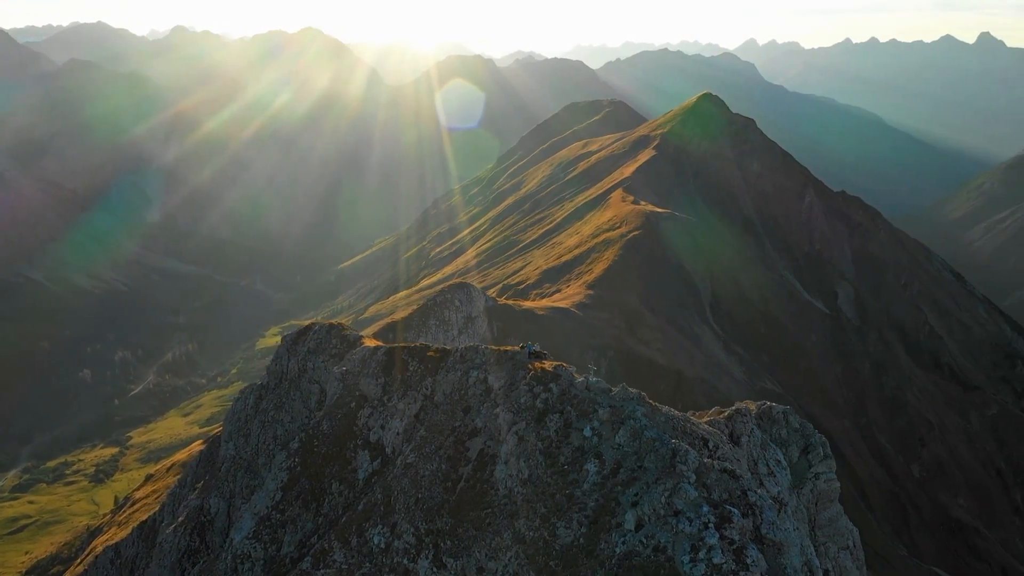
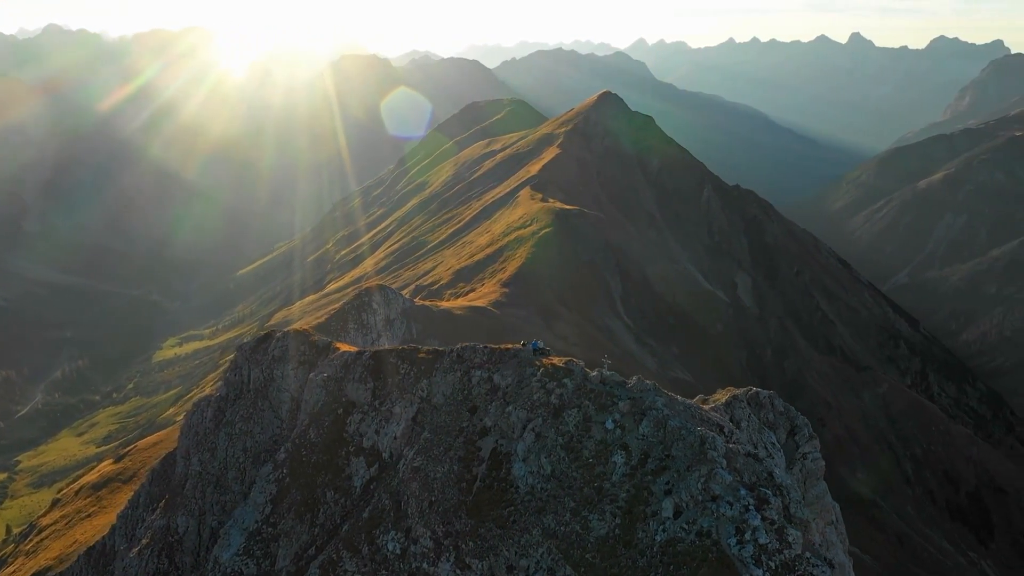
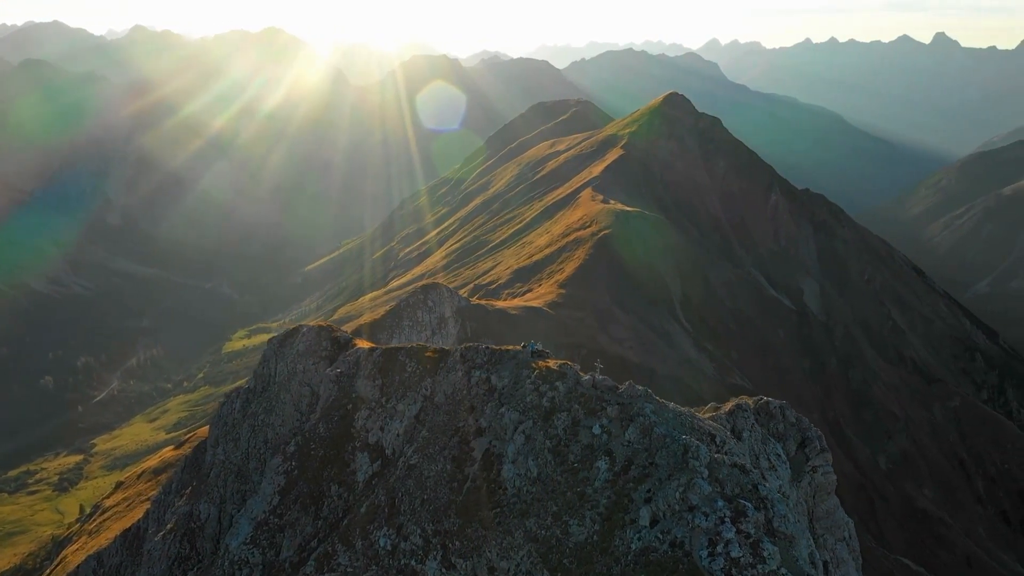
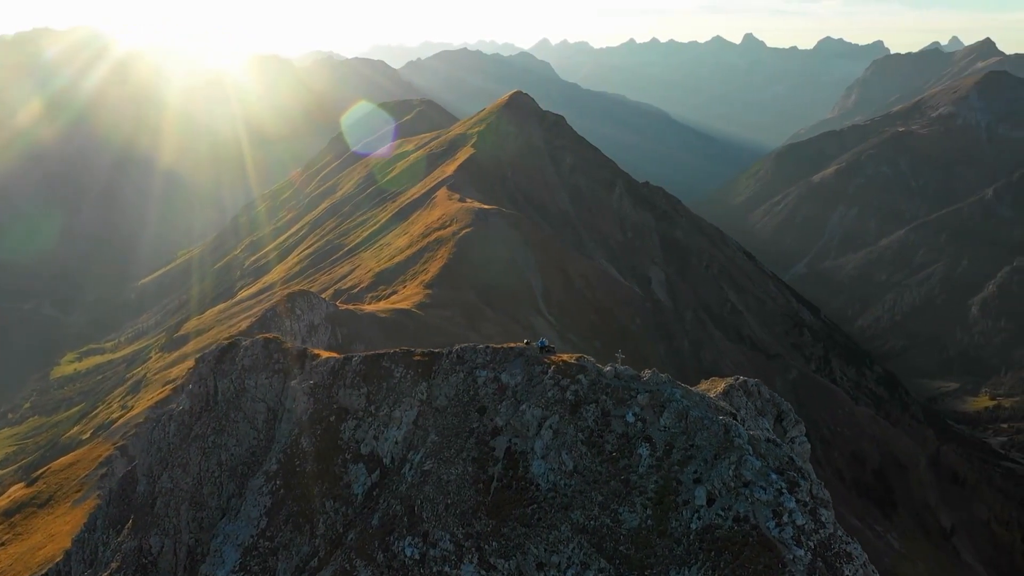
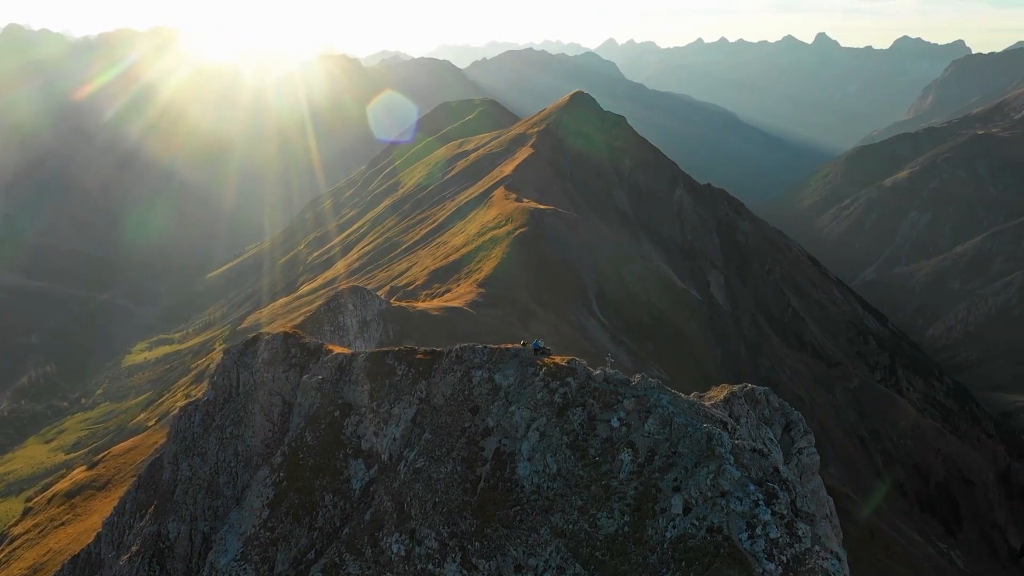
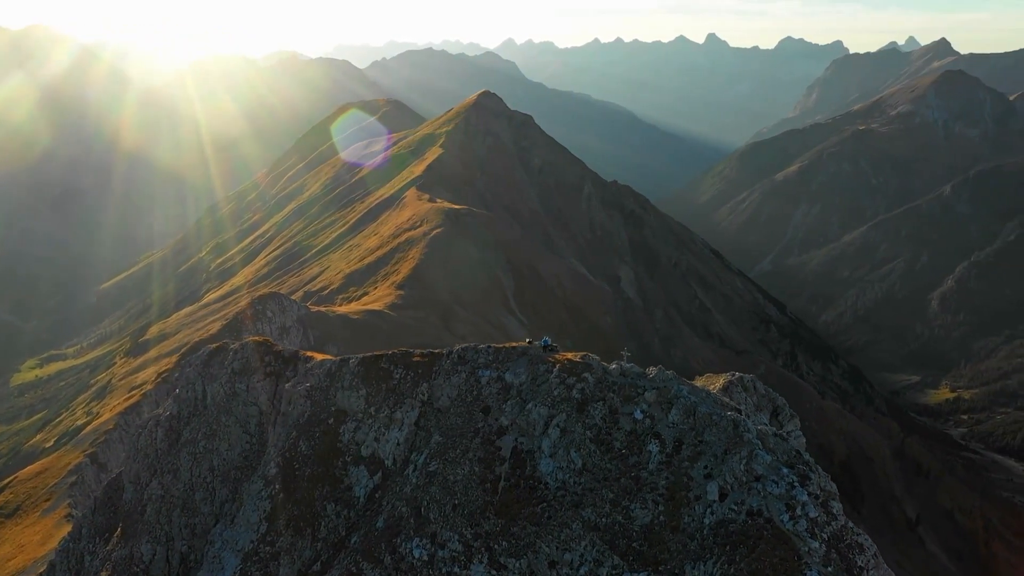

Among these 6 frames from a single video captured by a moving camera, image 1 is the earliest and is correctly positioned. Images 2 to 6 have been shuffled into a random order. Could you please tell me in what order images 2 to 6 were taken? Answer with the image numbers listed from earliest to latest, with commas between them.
3, 2, 5, 4, 6
